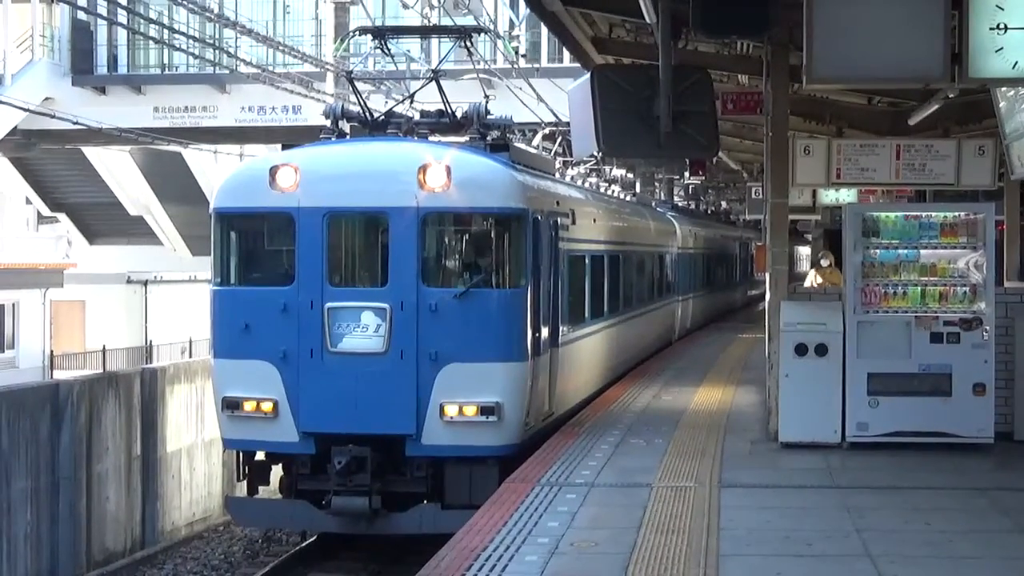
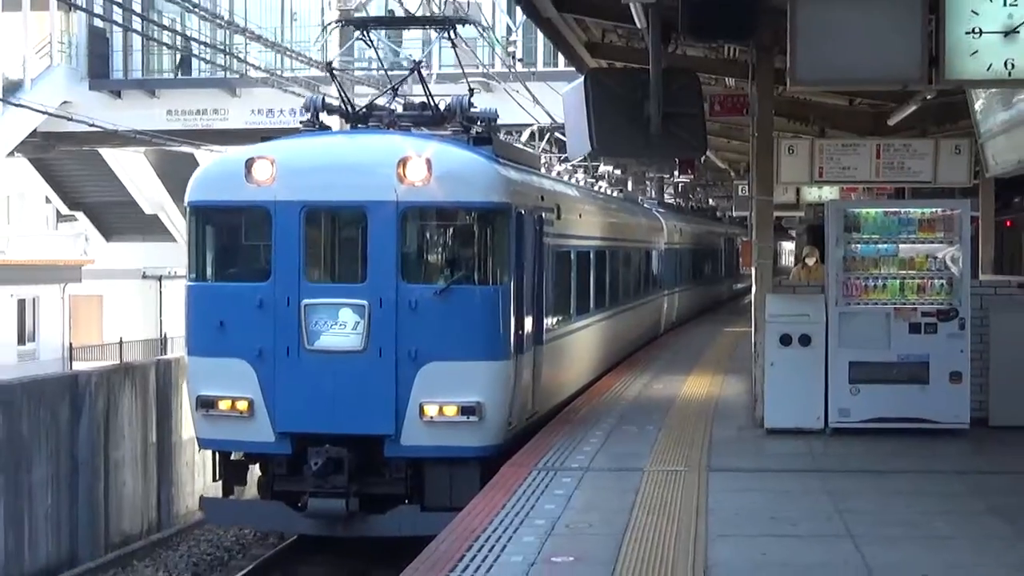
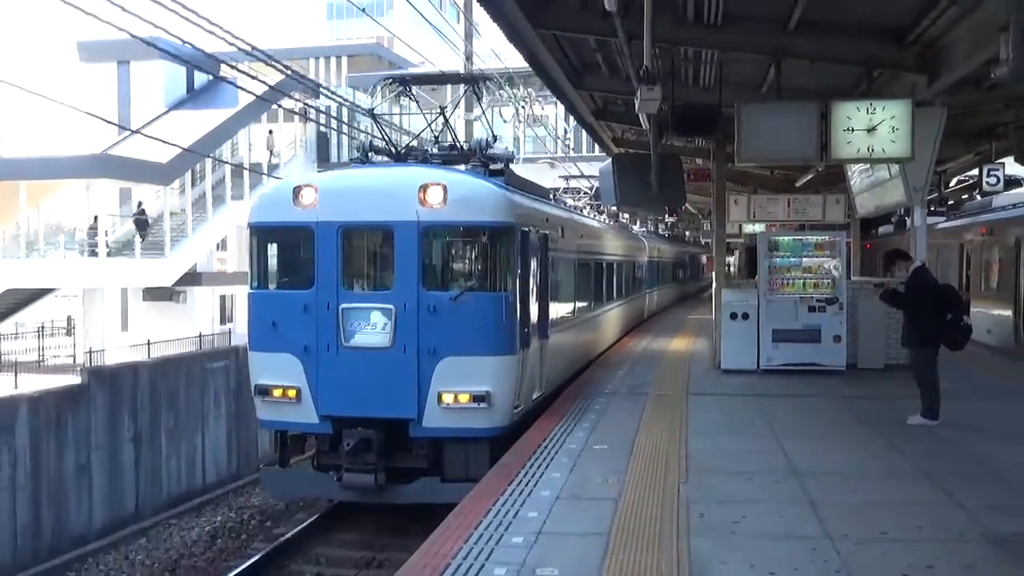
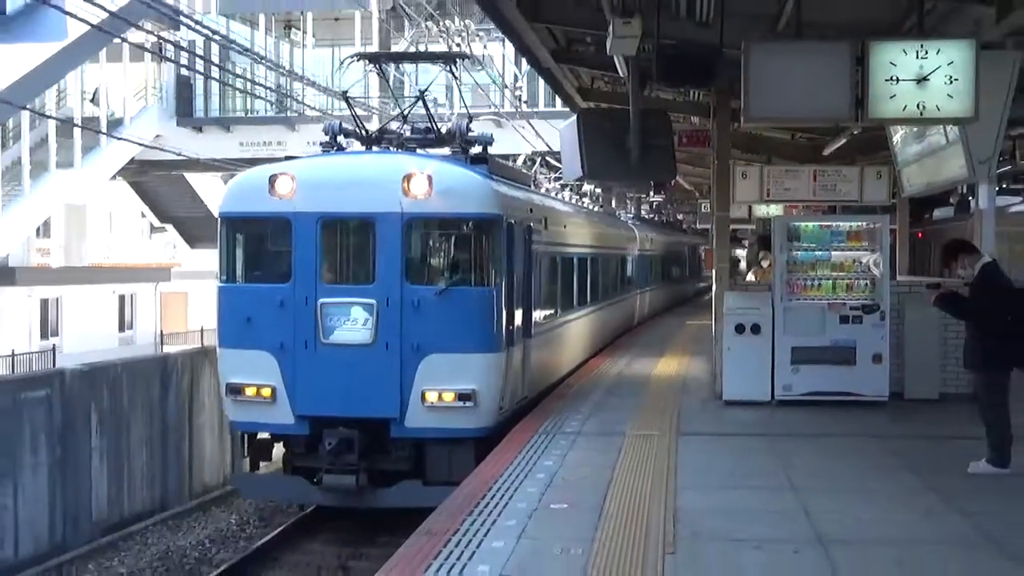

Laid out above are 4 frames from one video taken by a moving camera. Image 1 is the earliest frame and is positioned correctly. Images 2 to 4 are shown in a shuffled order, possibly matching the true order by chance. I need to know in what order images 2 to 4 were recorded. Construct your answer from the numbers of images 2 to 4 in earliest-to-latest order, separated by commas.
2, 4, 3
